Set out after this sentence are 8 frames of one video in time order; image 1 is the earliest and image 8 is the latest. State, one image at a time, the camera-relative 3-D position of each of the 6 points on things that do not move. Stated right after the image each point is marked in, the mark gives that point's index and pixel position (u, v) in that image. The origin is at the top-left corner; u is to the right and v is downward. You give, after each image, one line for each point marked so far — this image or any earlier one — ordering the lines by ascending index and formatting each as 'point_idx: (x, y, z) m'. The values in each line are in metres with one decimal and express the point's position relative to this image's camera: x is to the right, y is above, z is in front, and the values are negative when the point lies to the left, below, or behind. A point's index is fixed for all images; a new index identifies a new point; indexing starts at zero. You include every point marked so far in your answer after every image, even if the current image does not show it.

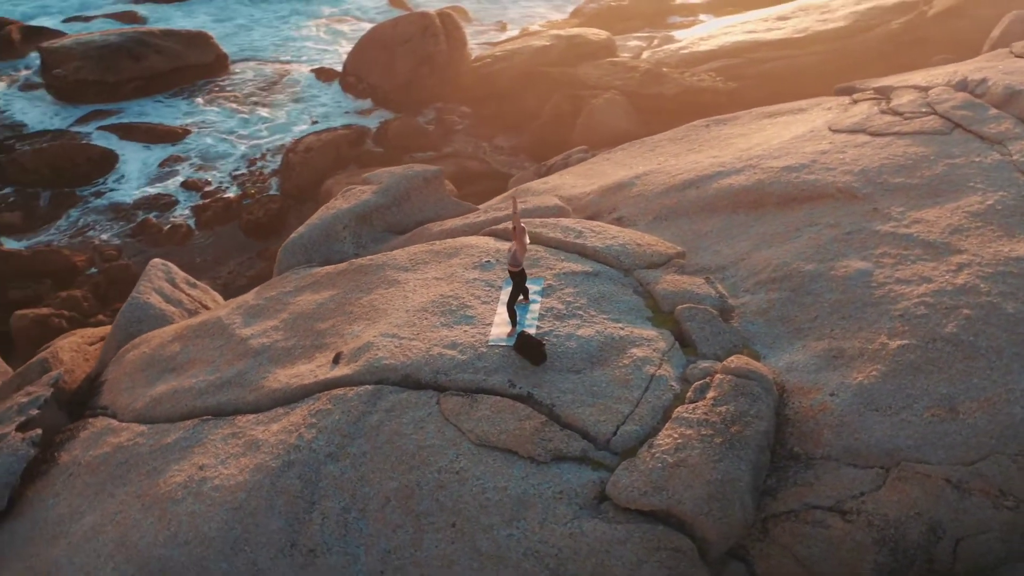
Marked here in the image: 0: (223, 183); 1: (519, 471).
0: (-3.5, +1.3, +13.2) m
1: (0.0, -0.9, +5.2) m
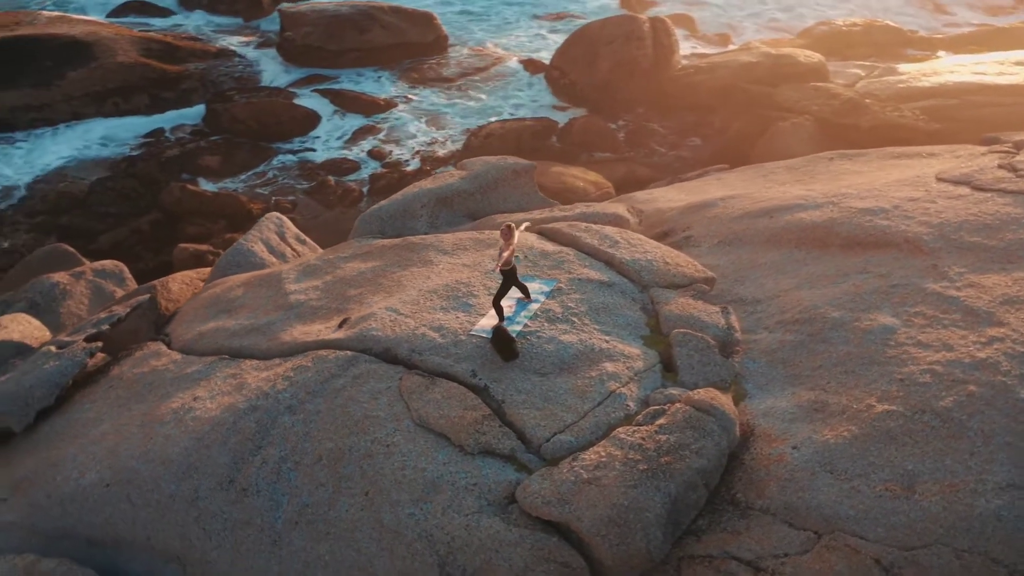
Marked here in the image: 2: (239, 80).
0: (-1.3, +1.7, +13.9) m
1: (-0.3, -0.8, +5.3) m
2: (-3.9, +3.0, +15.7) m
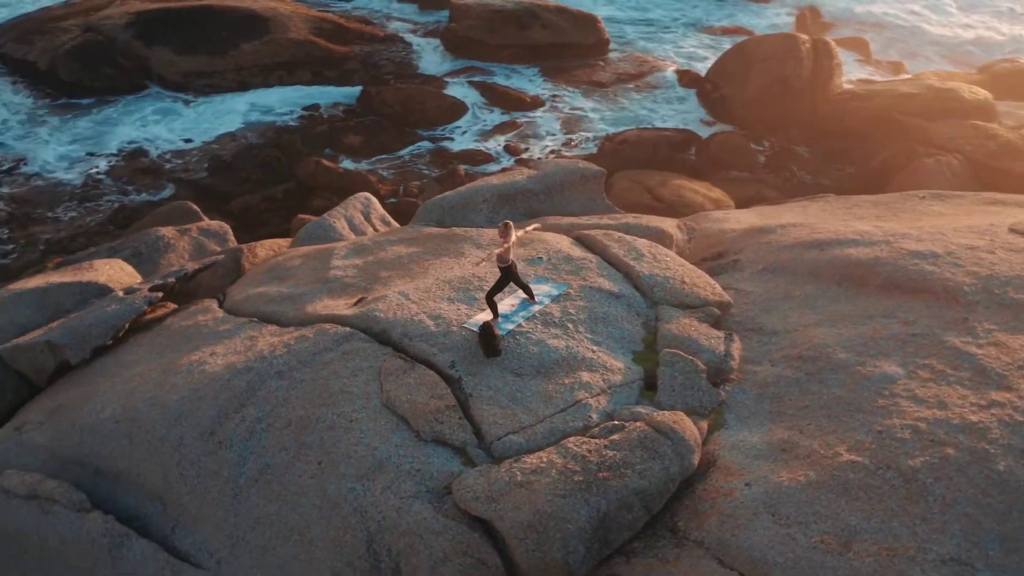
0: (+0.4, +1.7, +14.0) m
1: (-0.6, -0.7, +5.4) m
2: (-1.7, +3.3, +16.3) m
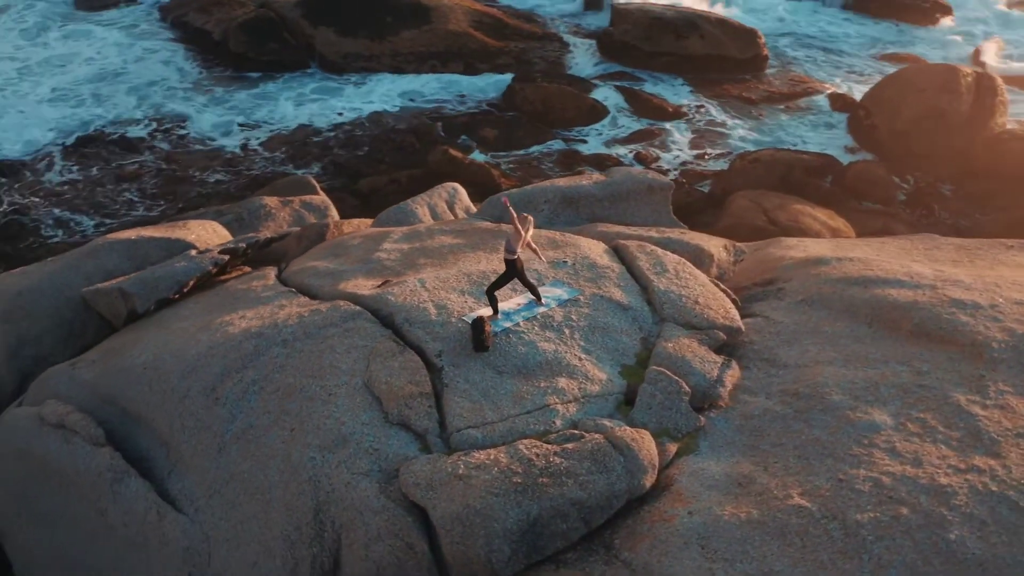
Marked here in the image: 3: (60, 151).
0: (+2.0, +1.6, +13.9) m
1: (-0.7, -0.7, +5.6) m
2: (+0.6, +3.4, +16.4) m
3: (-5.8, +1.8, +14.0) m
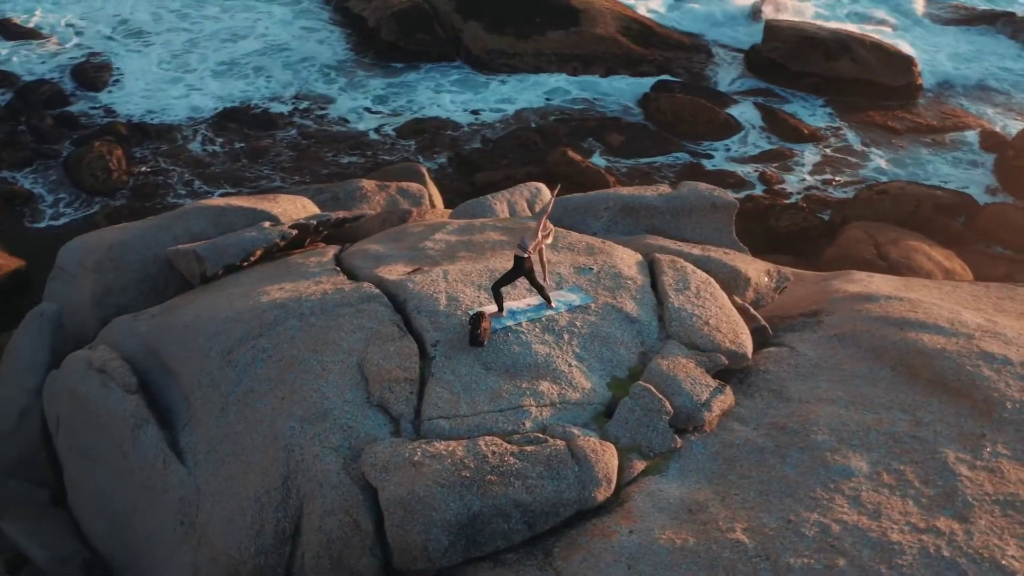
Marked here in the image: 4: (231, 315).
0: (+3.4, +1.2, +13.4) m
1: (-0.9, -0.6, +5.7) m
2: (+2.7, +3.2, +16.2) m
3: (-4.2, +2.3, +14.9) m
4: (-1.8, -0.2, +6.8) m
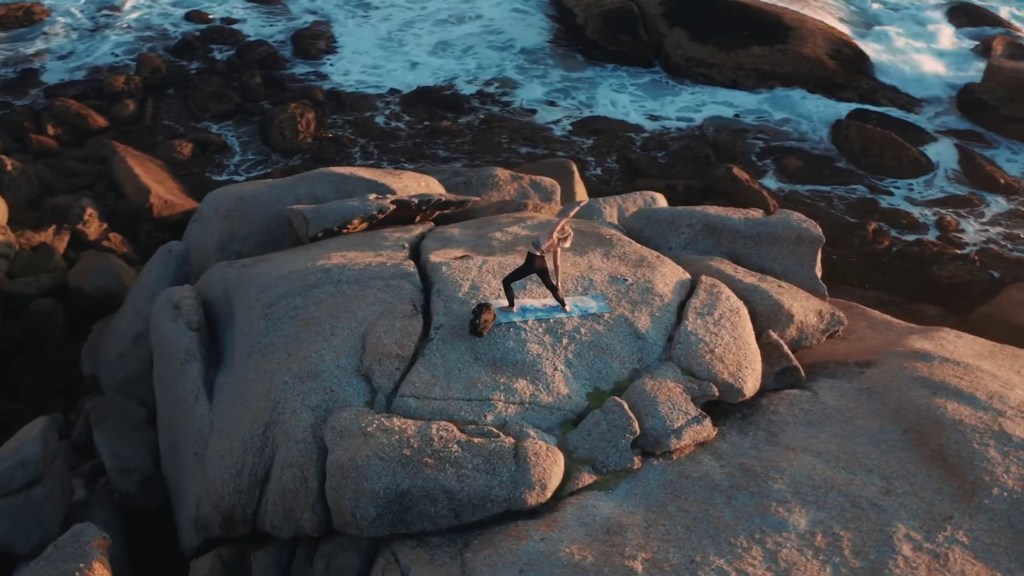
0: (+5.2, +0.6, +12.5) m
1: (-0.9, -0.4, +6.0) m
2: (+5.4, +2.5, +15.3) m
3: (-1.6, +2.7, +15.6) m
4: (-1.5, +0.1, +7.2) m
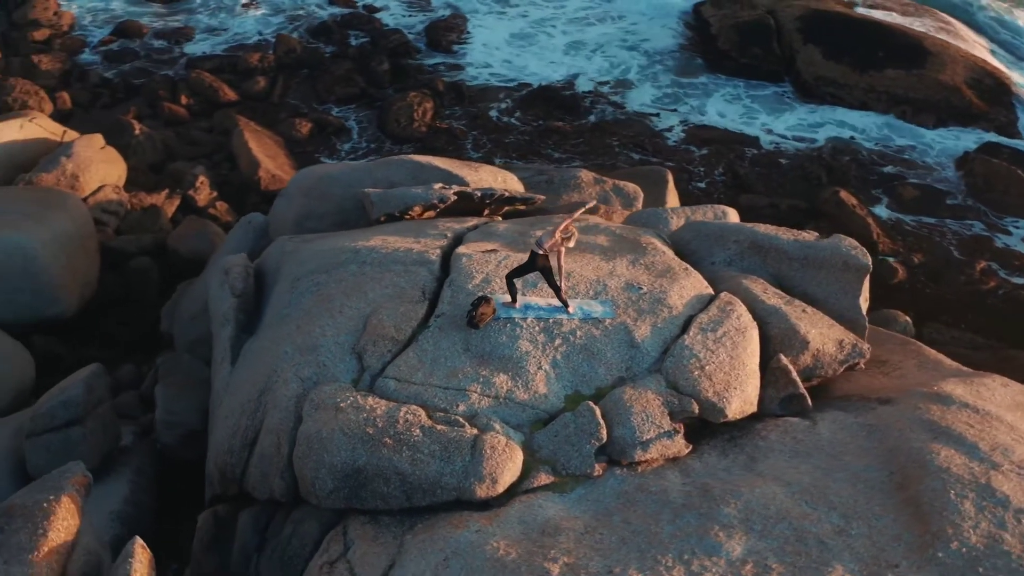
0: (+6.1, 0.0, +11.7) m
1: (-1.0, -0.3, +6.2) m
2: (+6.9, +1.9, +14.4) m
3: (+0.1, +2.8, +15.7) m
4: (-1.3, +0.3, +7.5) m
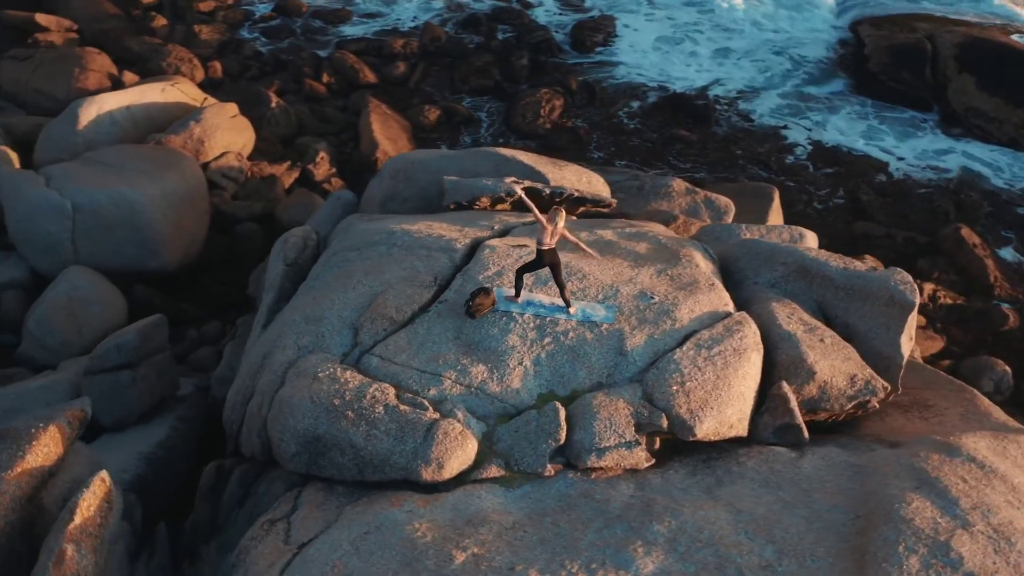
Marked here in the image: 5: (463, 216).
0: (+6.9, -0.7, +10.6) m
1: (-1.0, -0.1, +6.4) m
2: (+8.4, +1.1, +13.2) m
3: (+2.0, +2.7, +15.6) m
4: (-1.0, +0.4, +7.7) m
5: (-0.4, +0.6, +8.7) m
